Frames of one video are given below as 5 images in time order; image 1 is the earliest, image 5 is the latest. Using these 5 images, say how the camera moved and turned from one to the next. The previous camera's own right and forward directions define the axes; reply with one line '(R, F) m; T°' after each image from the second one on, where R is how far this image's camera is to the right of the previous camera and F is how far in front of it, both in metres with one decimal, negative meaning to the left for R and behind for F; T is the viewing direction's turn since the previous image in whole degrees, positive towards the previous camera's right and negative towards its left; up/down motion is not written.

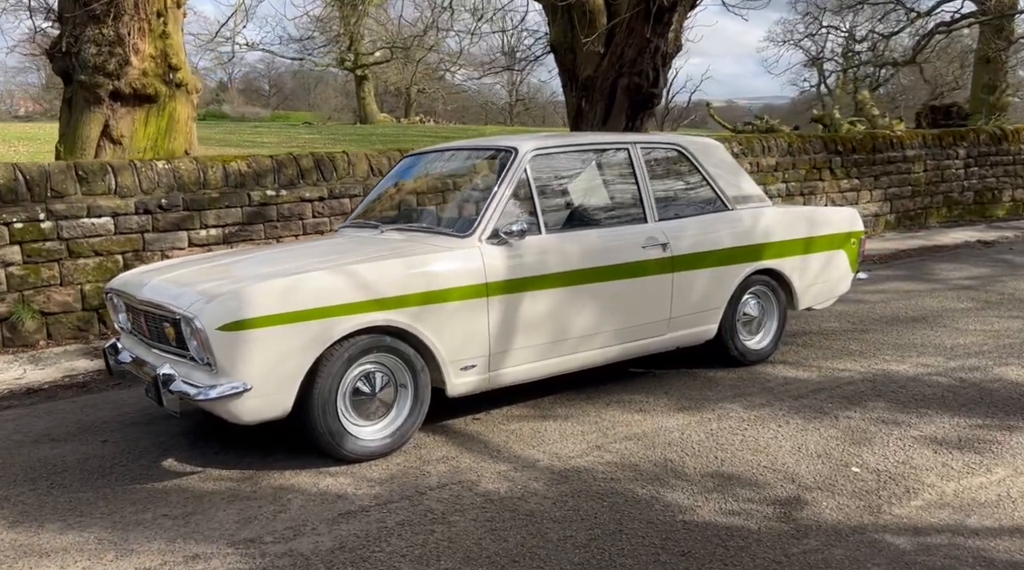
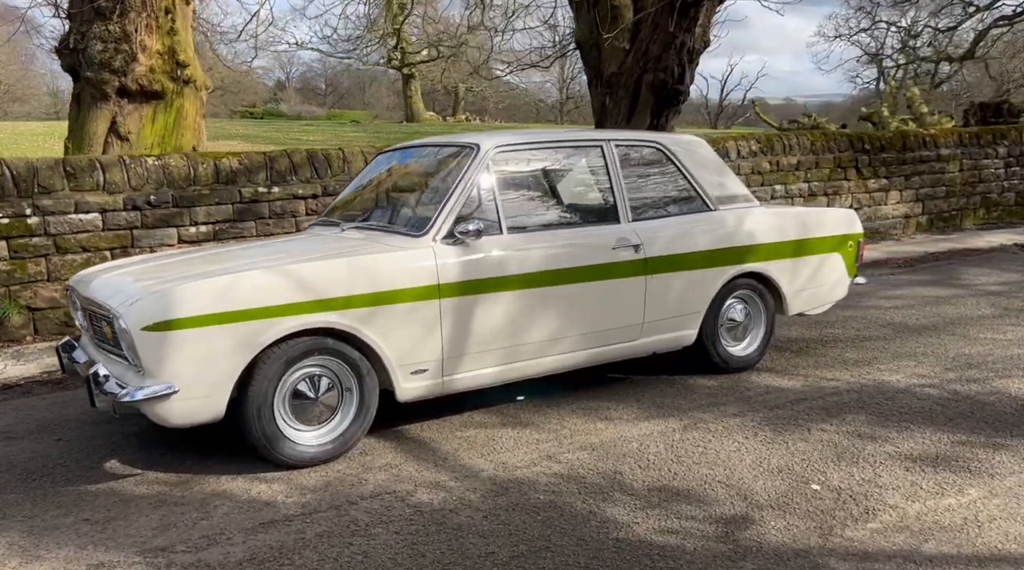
(+0.5, +0.2) m; -3°
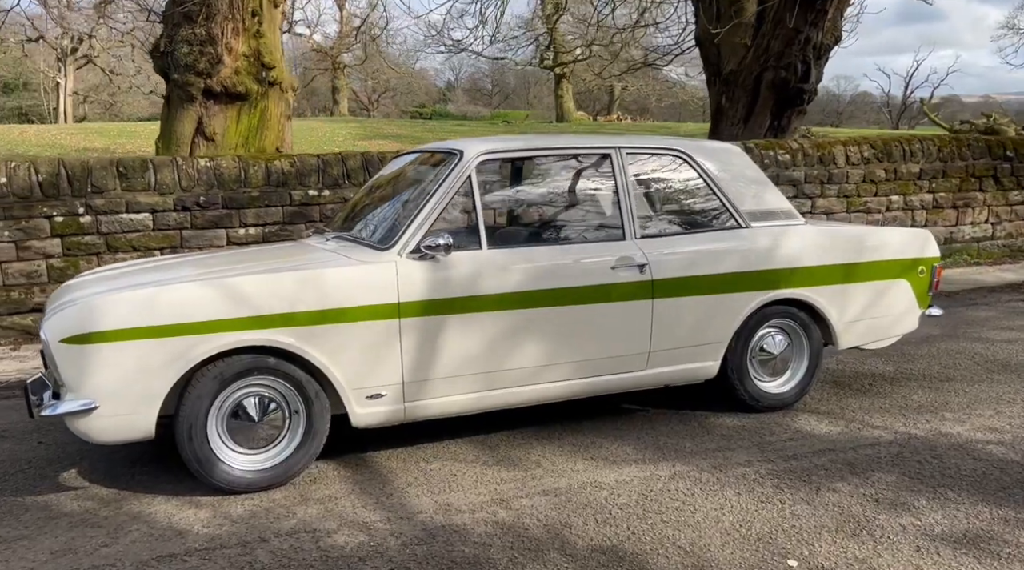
(+1.0, +0.6) m; -10°
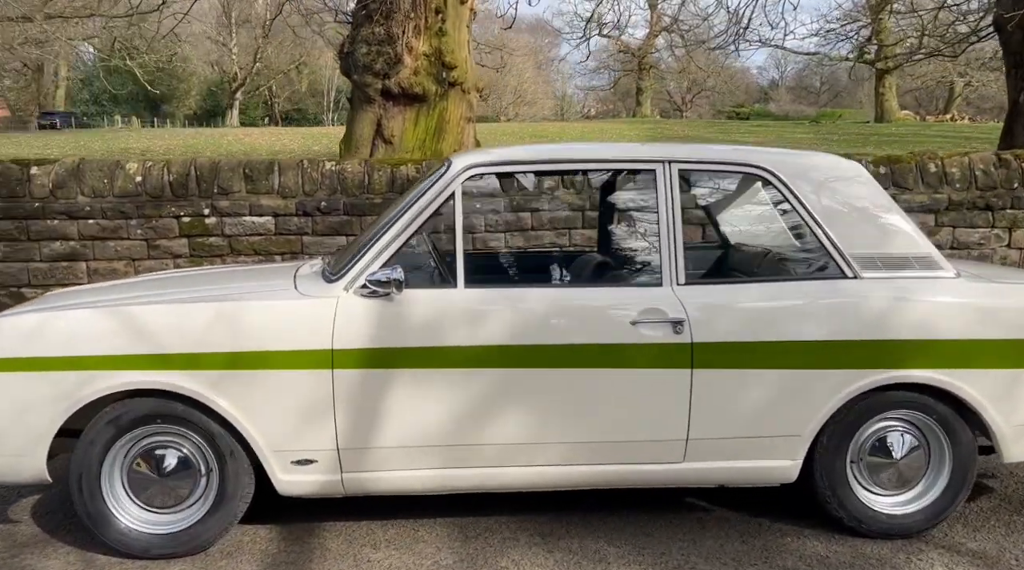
(+1.3, +1.3) m; -19°
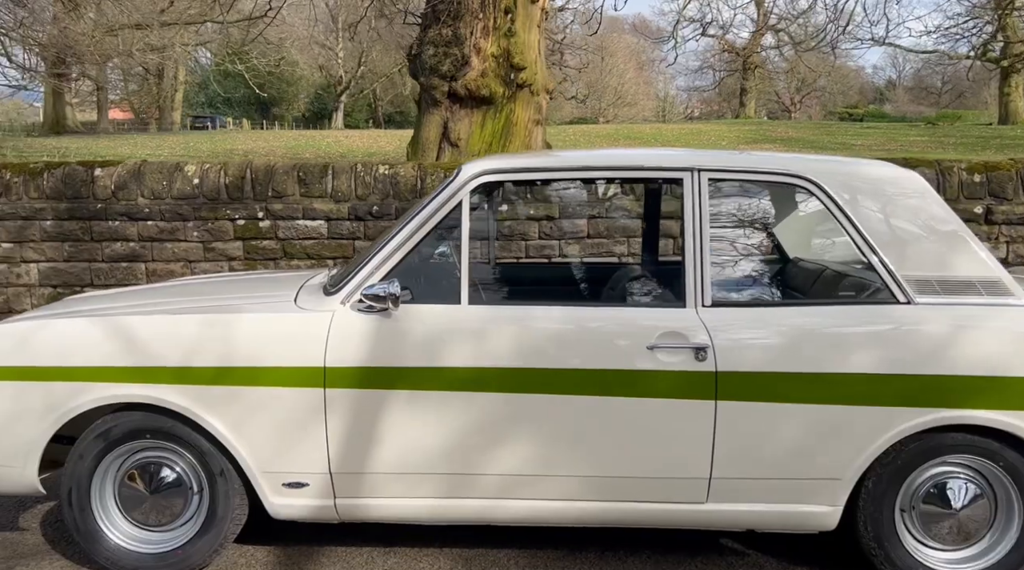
(+0.4, +0.3) m; -6°
